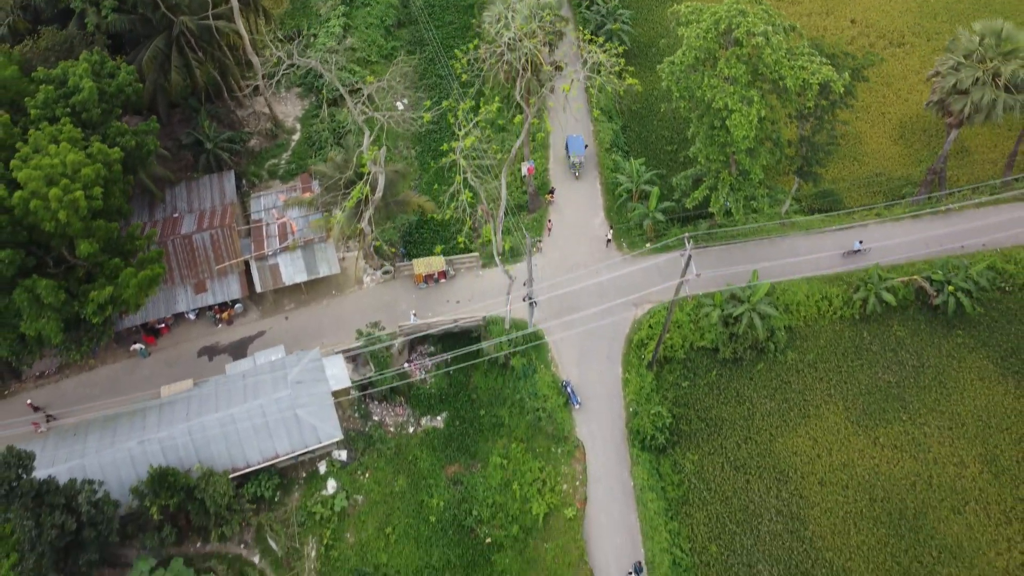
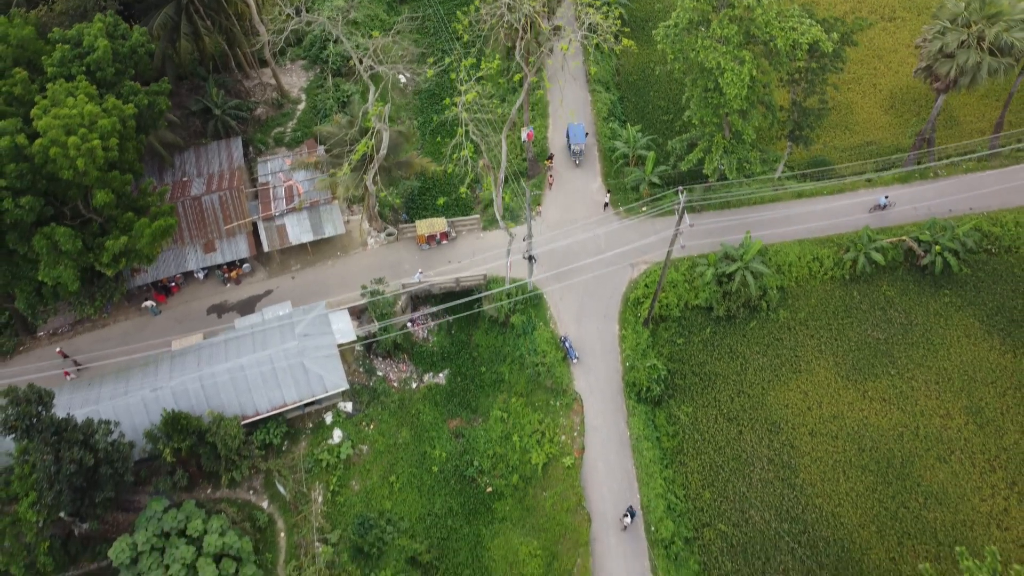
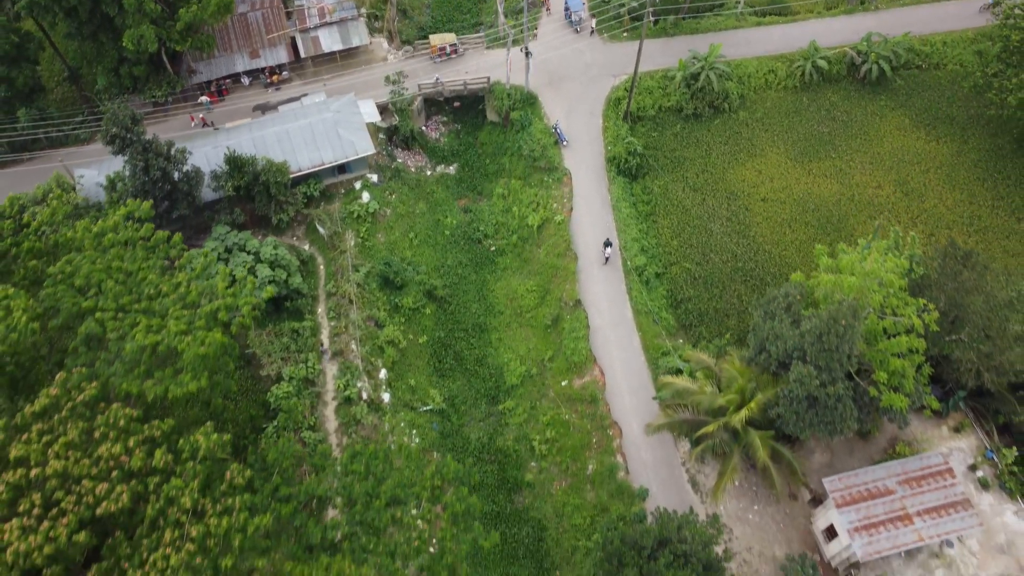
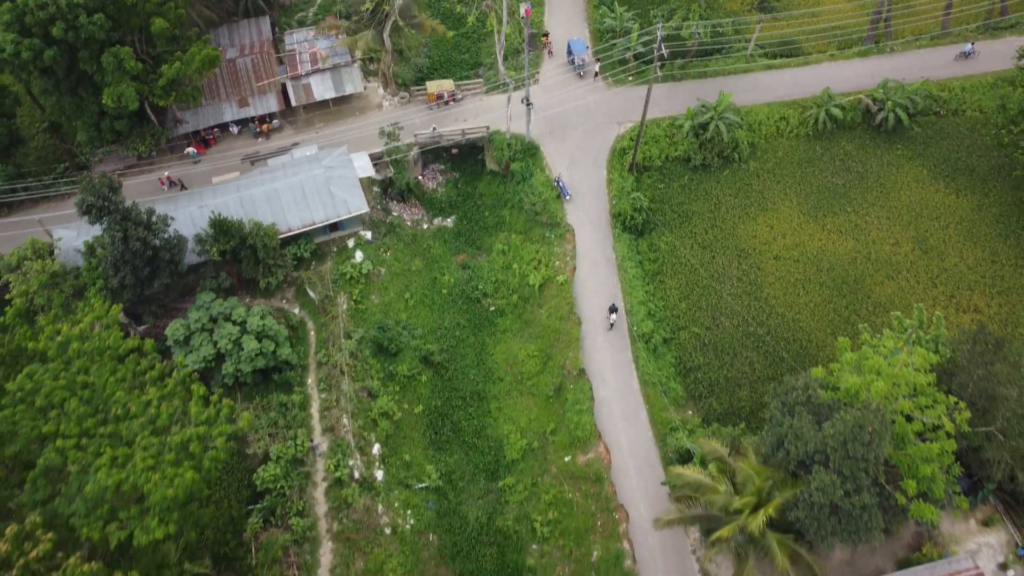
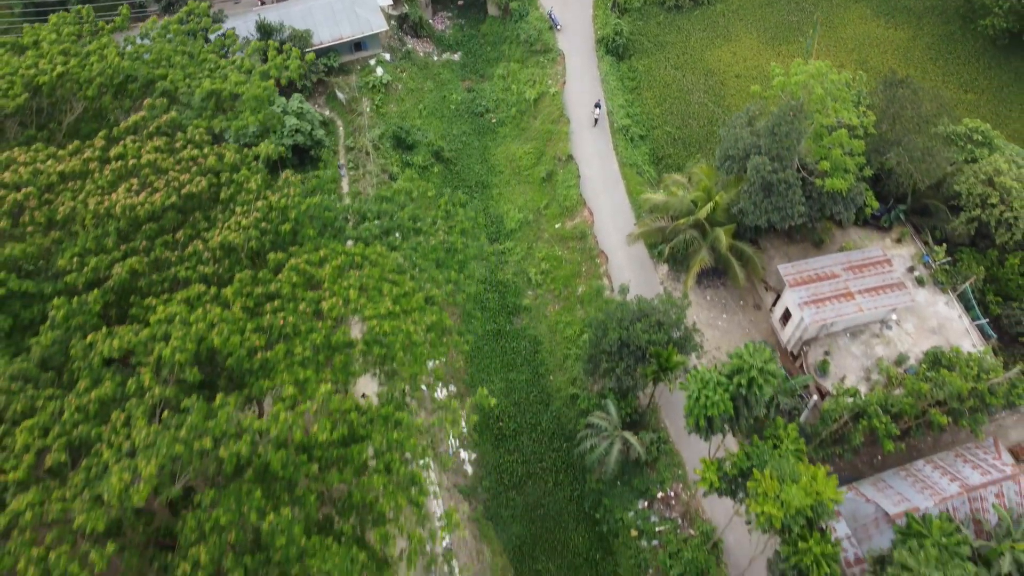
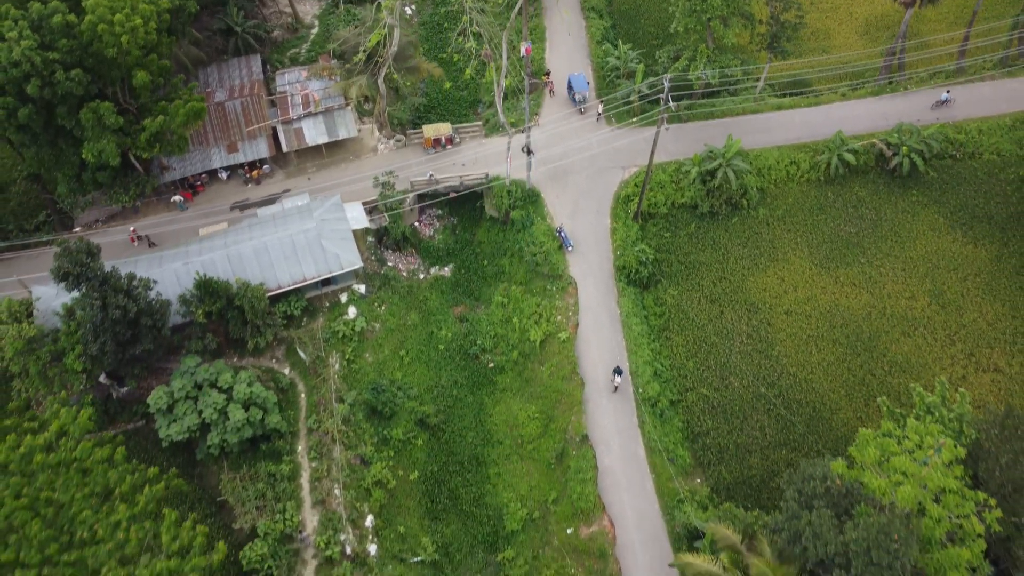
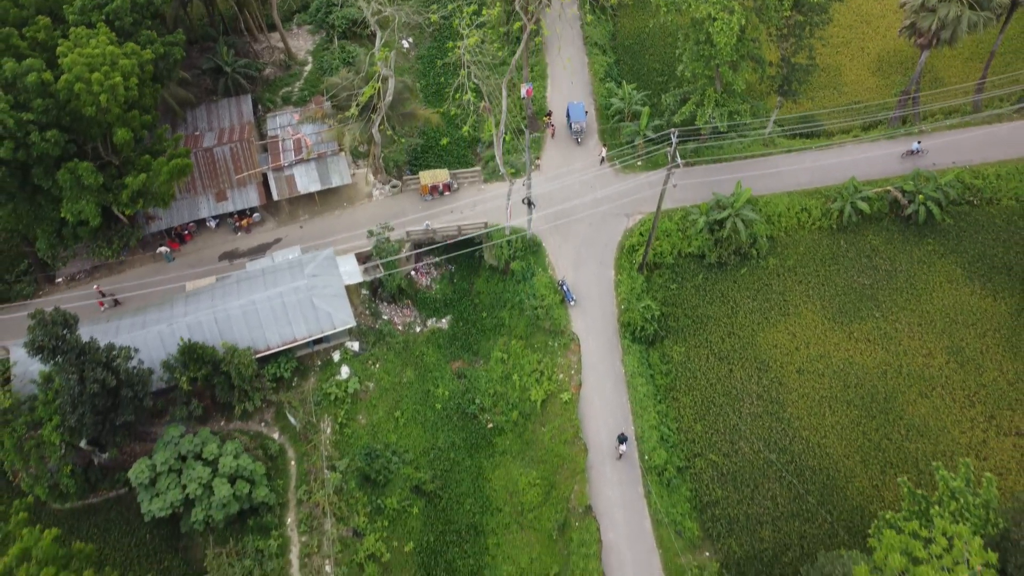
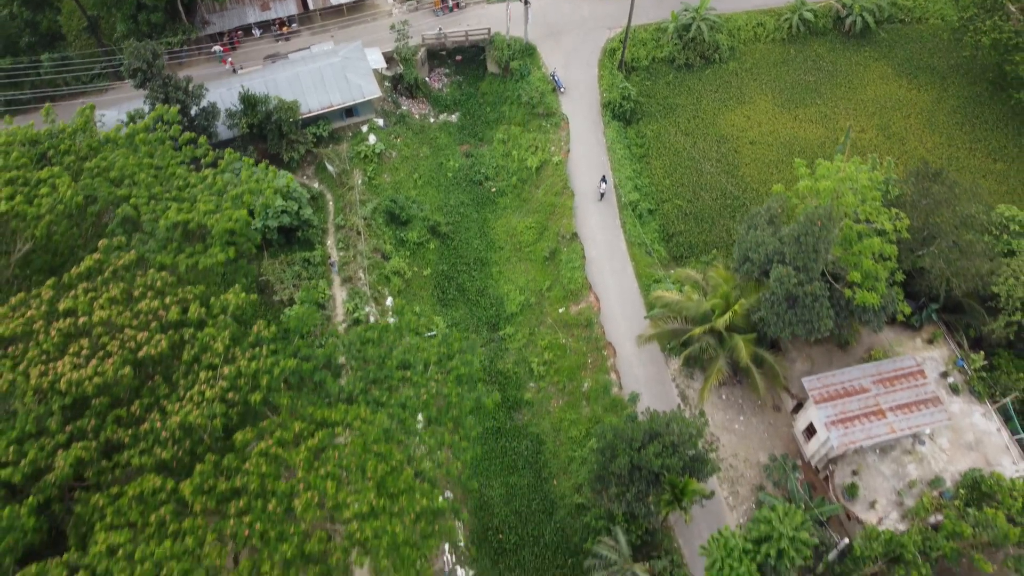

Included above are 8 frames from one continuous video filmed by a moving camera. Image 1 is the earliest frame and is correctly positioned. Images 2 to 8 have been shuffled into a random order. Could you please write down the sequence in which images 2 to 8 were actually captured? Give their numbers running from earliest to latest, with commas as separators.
2, 7, 6, 4, 3, 8, 5
